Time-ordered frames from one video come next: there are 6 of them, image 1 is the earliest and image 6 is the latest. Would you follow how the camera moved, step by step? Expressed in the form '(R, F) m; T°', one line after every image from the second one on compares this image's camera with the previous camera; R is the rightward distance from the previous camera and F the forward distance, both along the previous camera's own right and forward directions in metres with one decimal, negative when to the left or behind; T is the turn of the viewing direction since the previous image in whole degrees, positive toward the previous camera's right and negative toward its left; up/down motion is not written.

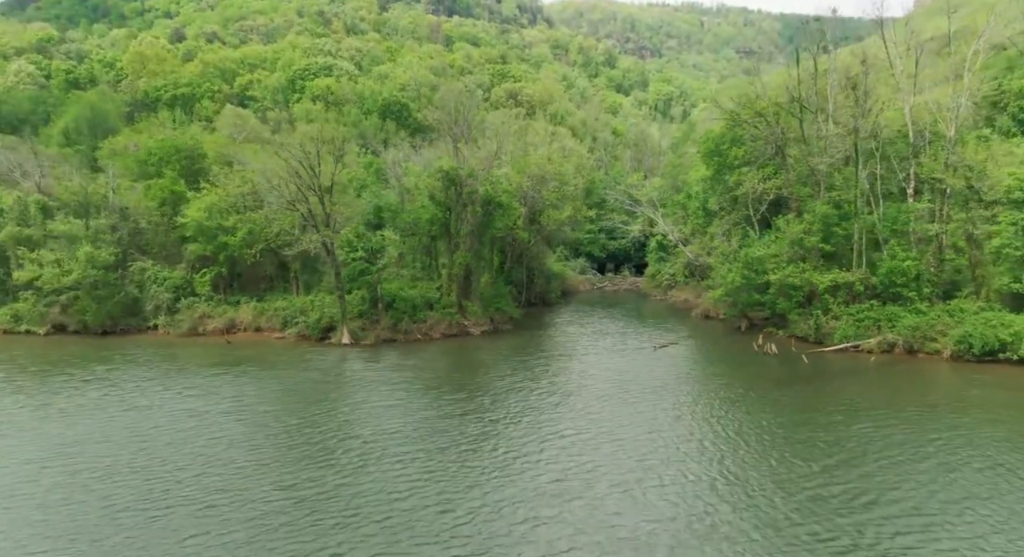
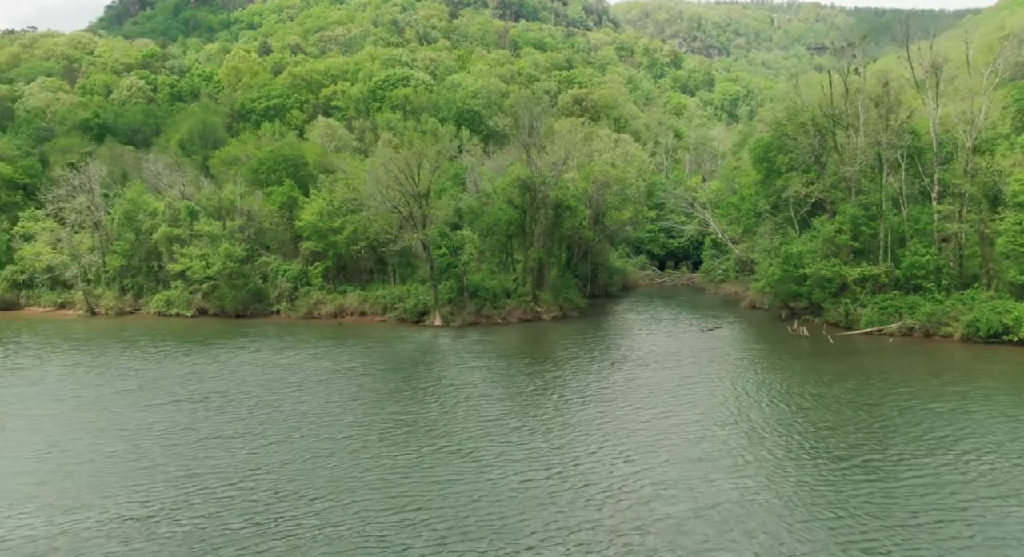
(-0.1, -8.1) m; -5°
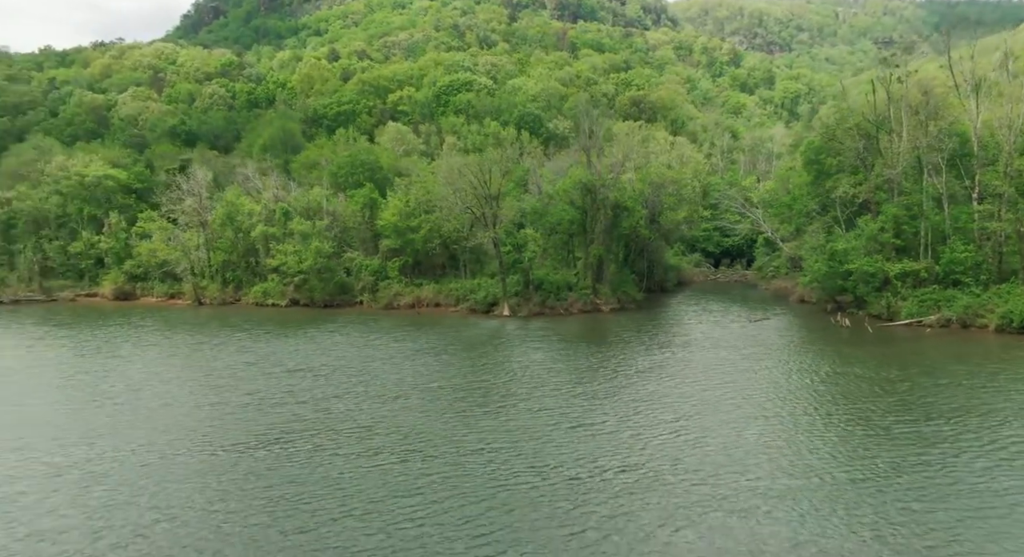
(-0.5, -5.4) m; -4°
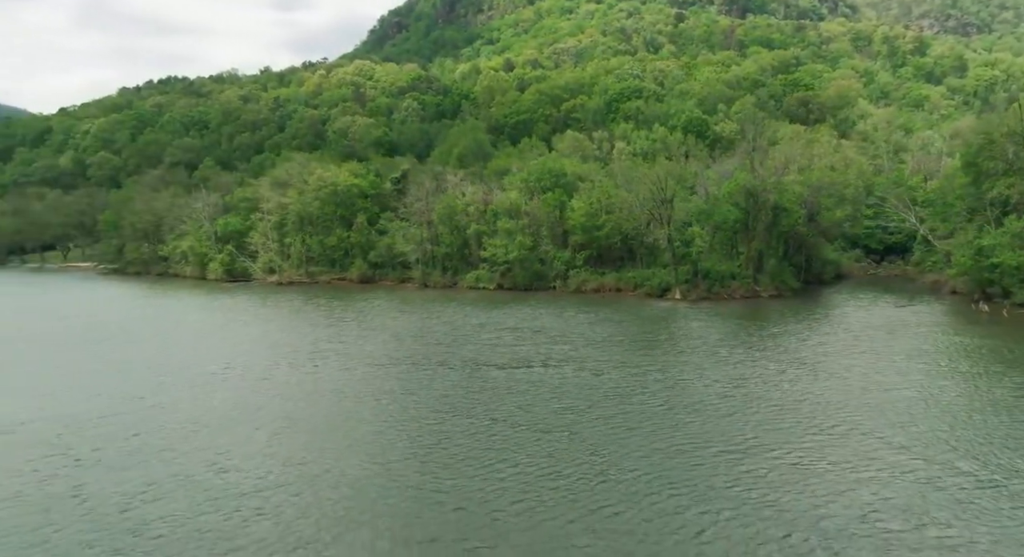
(-0.9, -13.4) m; -12°
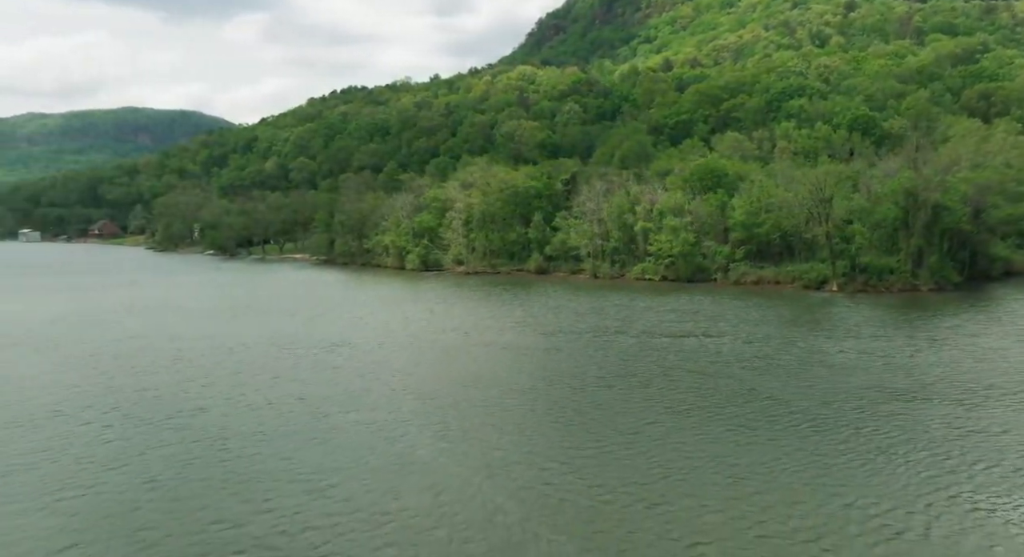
(-1.3, -9.9) m; -11°
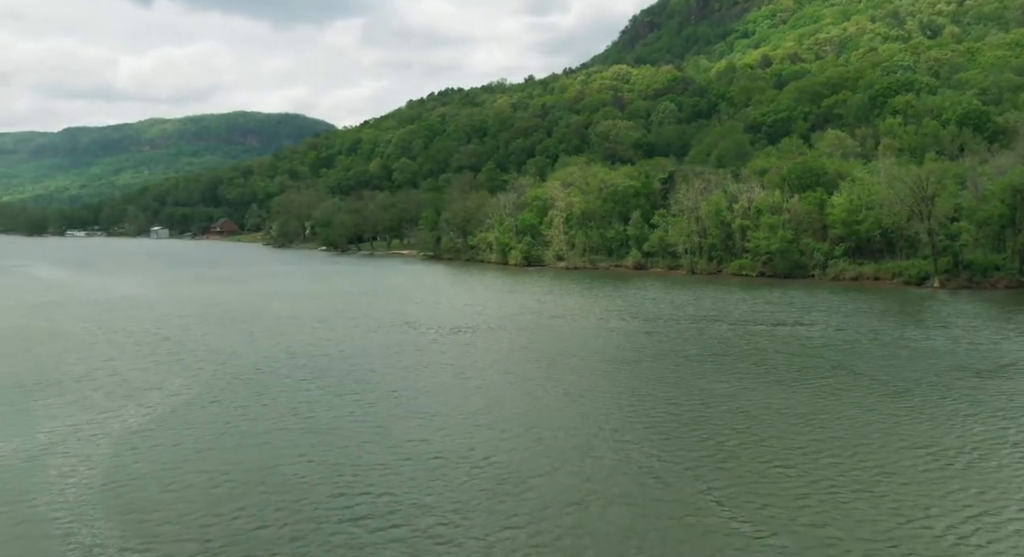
(-1.1, -5.0) m; -7°
